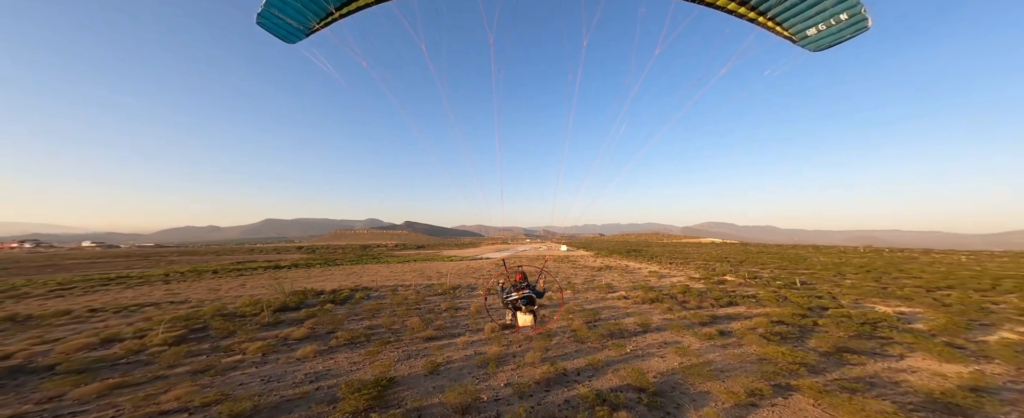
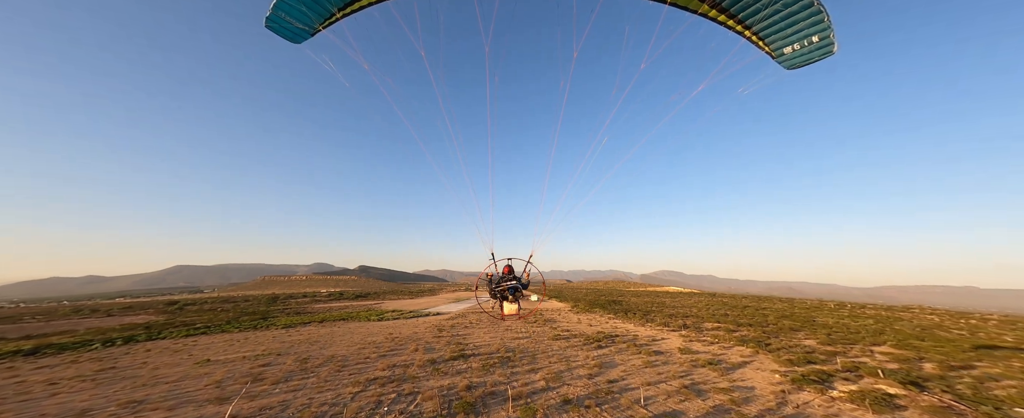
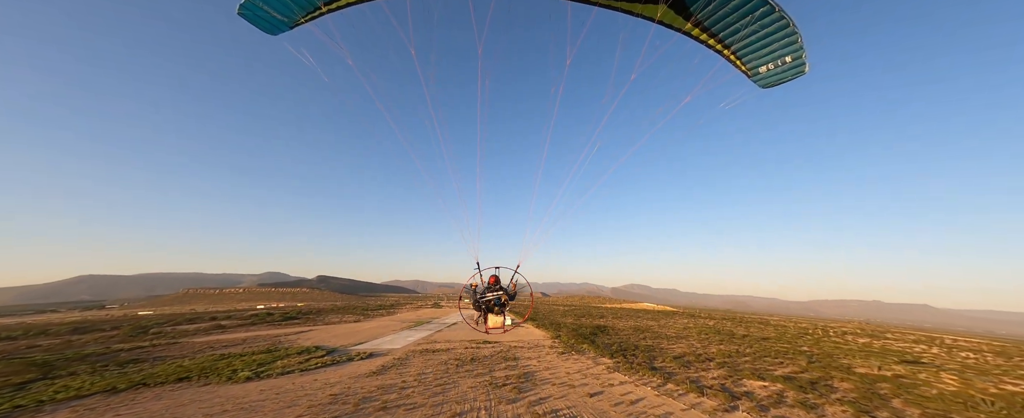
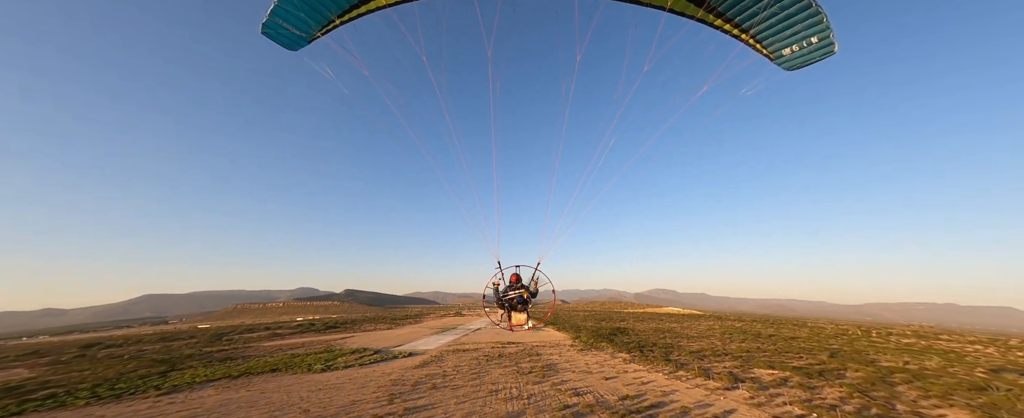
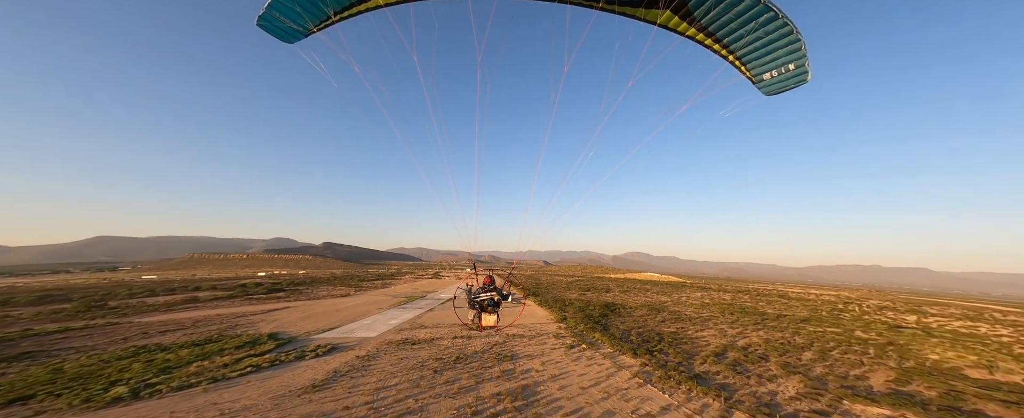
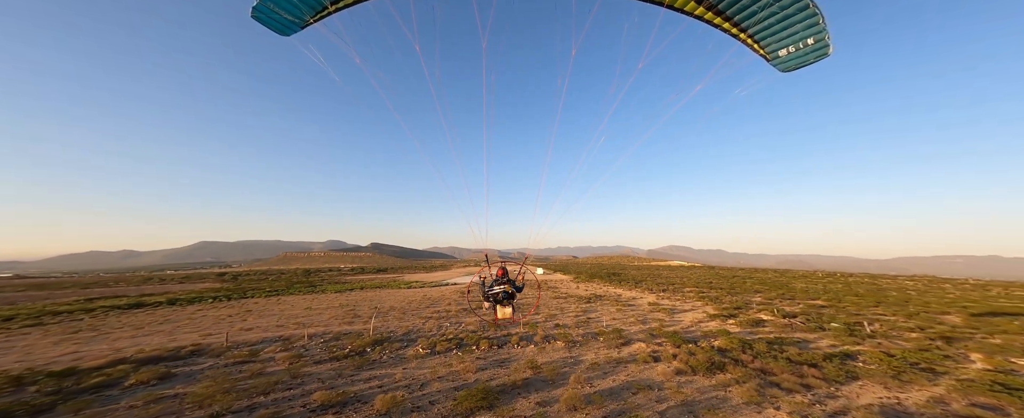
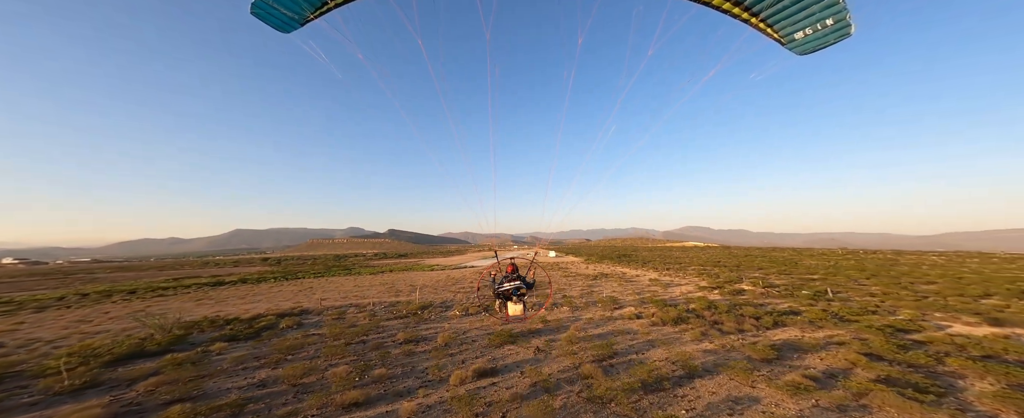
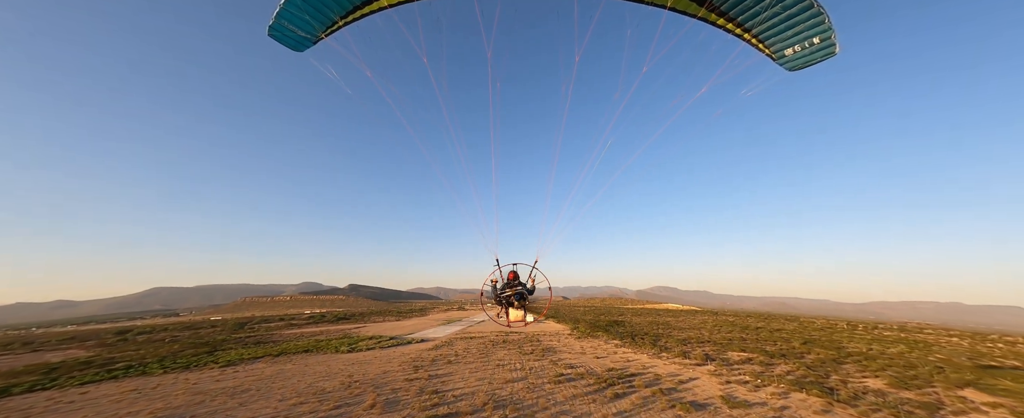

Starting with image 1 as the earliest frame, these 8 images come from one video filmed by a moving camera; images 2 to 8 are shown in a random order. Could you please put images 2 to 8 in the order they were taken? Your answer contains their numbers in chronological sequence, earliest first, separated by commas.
7, 6, 2, 8, 4, 3, 5
